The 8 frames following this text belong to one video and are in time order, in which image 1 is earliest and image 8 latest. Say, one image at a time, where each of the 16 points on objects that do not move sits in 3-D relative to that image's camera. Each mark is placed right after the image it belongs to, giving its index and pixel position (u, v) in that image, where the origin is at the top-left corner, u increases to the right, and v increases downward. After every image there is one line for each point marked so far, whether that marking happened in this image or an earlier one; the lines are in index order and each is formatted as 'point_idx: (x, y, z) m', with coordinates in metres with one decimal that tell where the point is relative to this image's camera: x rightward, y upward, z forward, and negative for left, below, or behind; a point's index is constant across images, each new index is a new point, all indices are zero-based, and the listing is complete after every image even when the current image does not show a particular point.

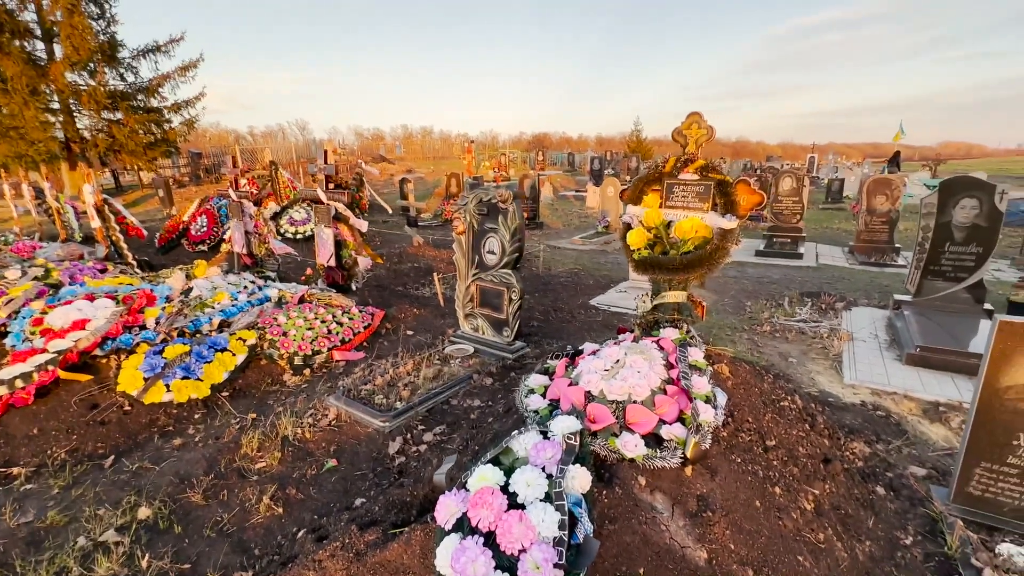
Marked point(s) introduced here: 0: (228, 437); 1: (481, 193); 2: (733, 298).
0: (-2.3, -1.2, +3.7) m
1: (-0.3, +1.0, +4.9) m
2: (+3.5, -0.2, +7.4) m
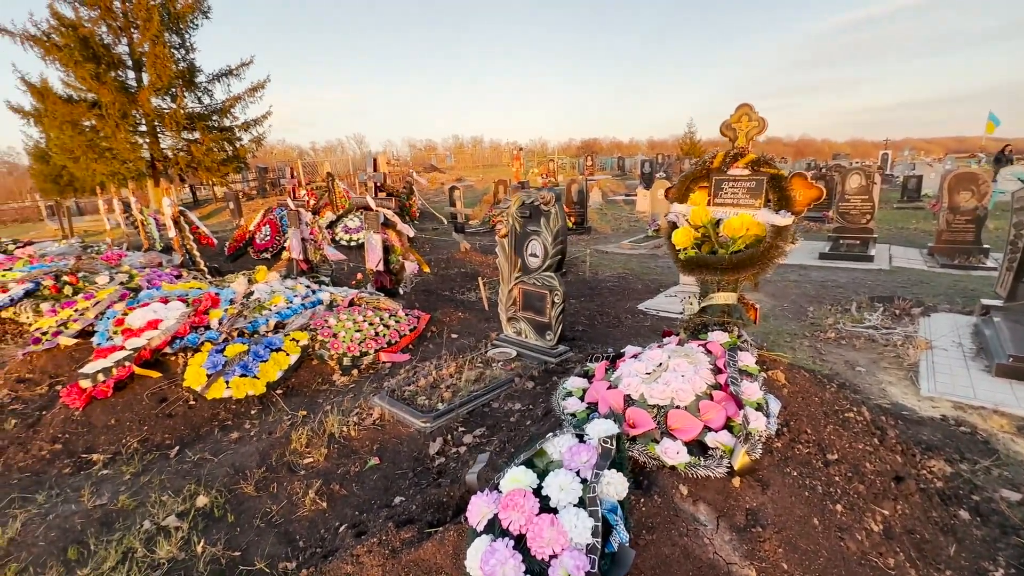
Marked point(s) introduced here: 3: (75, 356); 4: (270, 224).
0: (-1.9, -1.2, +3.9) m
1: (+0.1, +1.0, +4.9) m
2: (+4.2, -0.3, +7.0) m
3: (-5.1, -0.8, +5.4) m
4: (-6.7, +1.7, +12.7) m
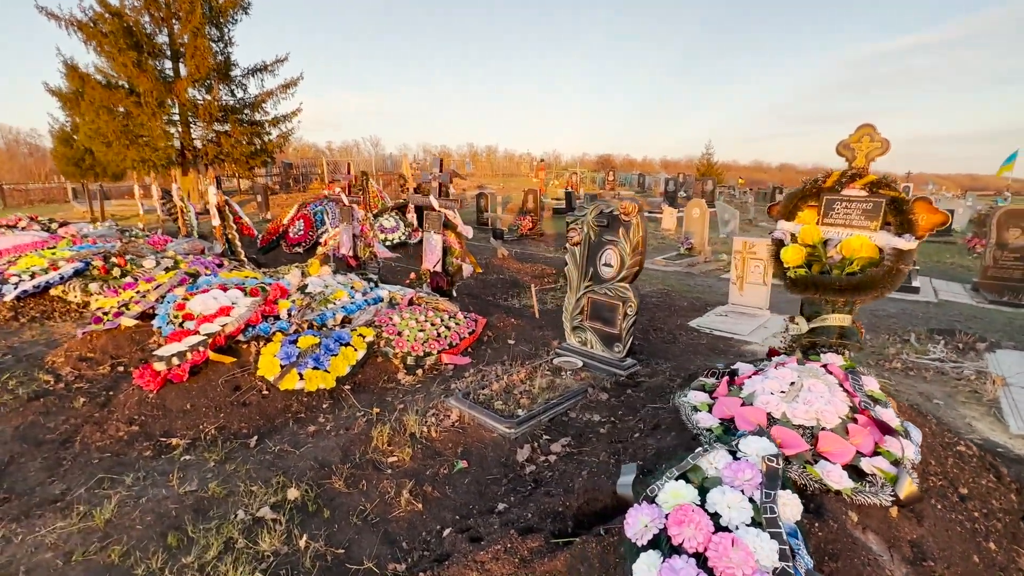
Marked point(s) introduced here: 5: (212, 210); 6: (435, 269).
0: (-1.3, -1.2, +3.8) m
1: (+0.9, +0.9, +4.9) m
2: (+4.9, -0.6, +6.9) m
3: (-4.3, -0.6, +5.4) m
4: (-5.7, +1.9, +12.7) m
5: (-6.1, +1.6, +9.6) m
6: (-1.0, +0.2, +6.3) m
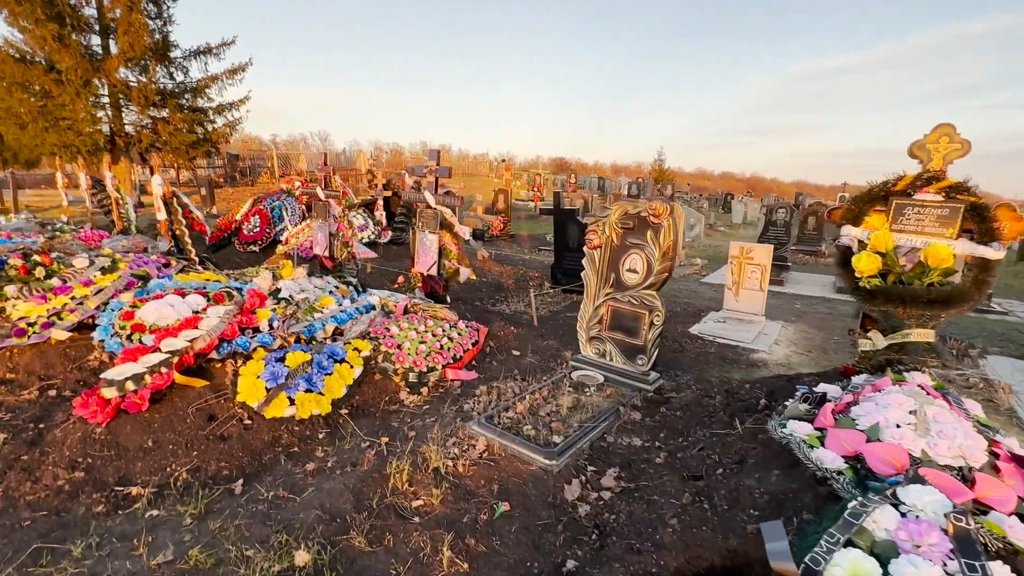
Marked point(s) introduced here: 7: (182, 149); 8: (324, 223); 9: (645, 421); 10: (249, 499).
0: (-1.0, -1.2, +3.2) m
1: (+1.1, +0.8, +4.5) m
2: (+4.9, -0.7, +6.9) m
3: (-4.2, -0.6, +4.4) m
4: (-6.3, +1.8, +11.6) m
5: (-6.4, +1.6, +8.4) m
6: (-1.0, +0.2, +5.7) m
7: (-12.1, +5.1, +17.1) m
8: (-2.7, +1.0, +6.9) m
9: (+1.1, -1.1, +3.9) m
10: (-1.6, -1.3, +2.9) m
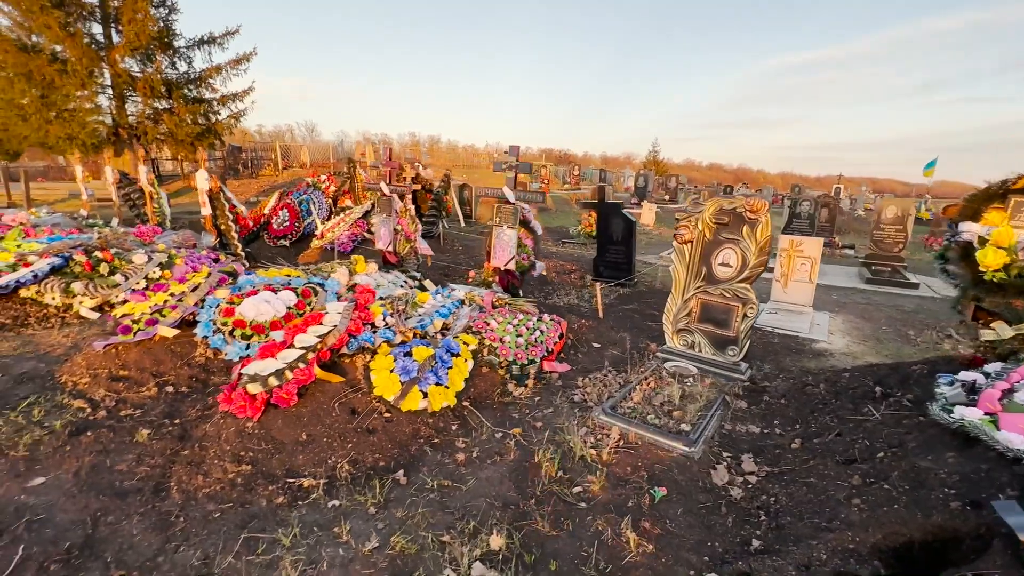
0: (0.0, -1.2, +3.4) m
1: (+2.1, +0.9, +4.6) m
2: (+5.8, -0.6, +7.1) m
3: (-3.2, -0.6, +4.5) m
4: (-5.5, +2.0, +11.5) m
5: (-5.5, +1.6, +8.4) m
6: (-0.1, +0.3, +5.8) m
7: (-11.5, +5.3, +16.8) m
8: (-1.8, +1.0, +6.9) m
9: (+2.1, -1.1, +4.0) m
10: (-0.6, -1.3, +3.0) m
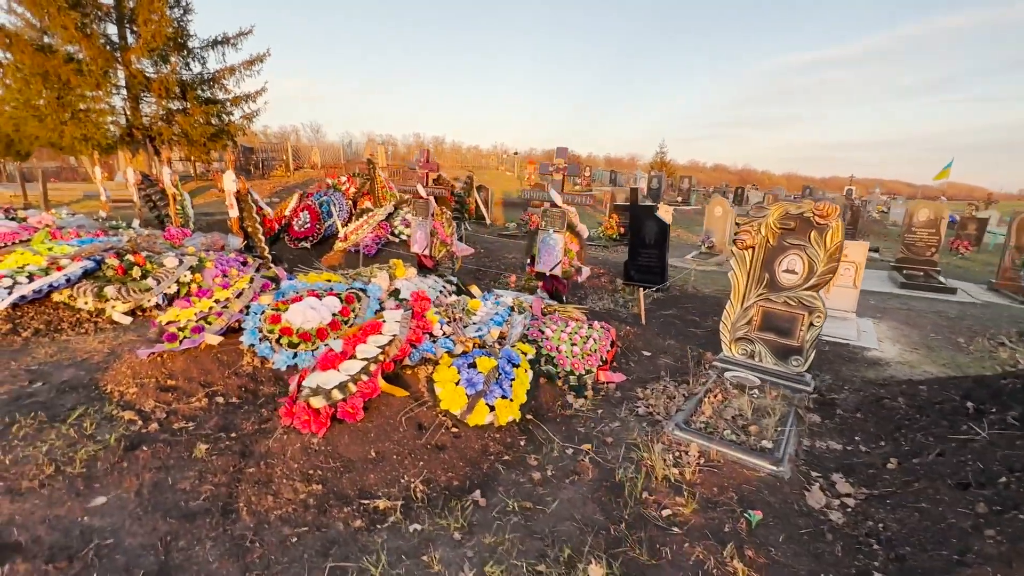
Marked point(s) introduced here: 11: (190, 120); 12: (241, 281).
0: (+0.5, -1.3, +3.2) m
1: (+2.6, +0.8, +4.4) m
2: (+6.3, -0.7, +6.9) m
3: (-2.7, -0.7, +4.3) m
4: (-4.9, +1.9, +11.4) m
5: (-5.0, +1.6, +8.3) m
6: (+0.5, +0.2, +5.7) m
7: (-10.8, +5.3, +16.8) m
8: (-1.3, +1.0, +6.8) m
9: (+2.6, -1.1, +3.9) m
10: (-0.1, -1.3, +2.8) m
11: (-11.6, +6.1, +17.1) m
12: (-2.9, +0.1, +4.9) m
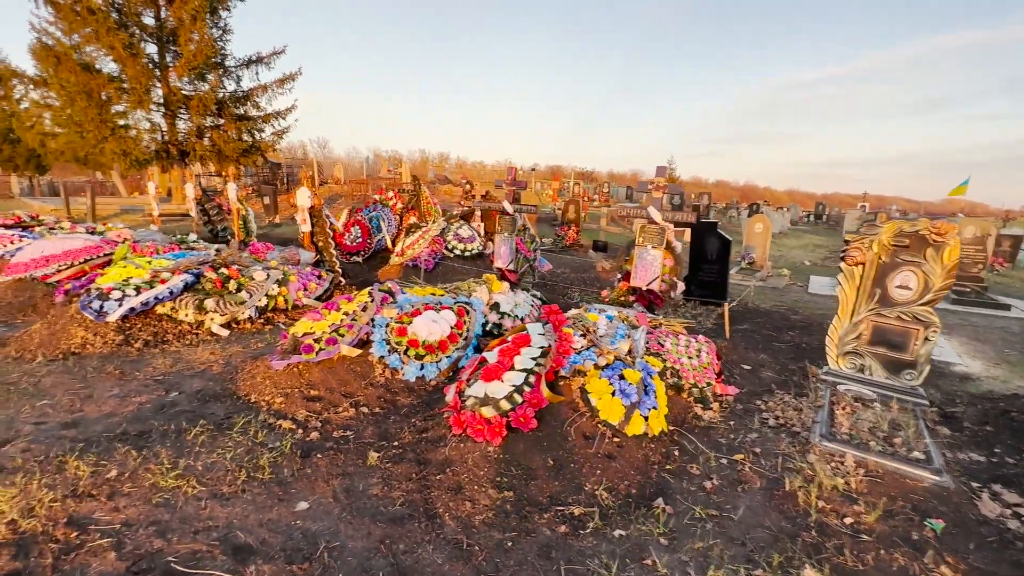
0: (+1.7, -1.4, +3.3) m
1: (+3.8, +0.6, +4.6) m
2: (+7.5, -0.9, +7.0) m
3: (-1.5, -0.8, +4.5) m
4: (-3.7, +1.6, +11.6) m
5: (-3.8, +1.3, +8.5) m
6: (+1.7, 0.0, +5.8) m
7: (-9.6, +4.8, +17.1) m
8: (-0.1, +0.8, +6.9) m
9: (+3.8, -1.3, +4.0) m
10: (+1.1, -1.4, +2.9) m
11: (-10.3, +5.6, +17.5) m
12: (-1.7, -0.1, +5.1) m
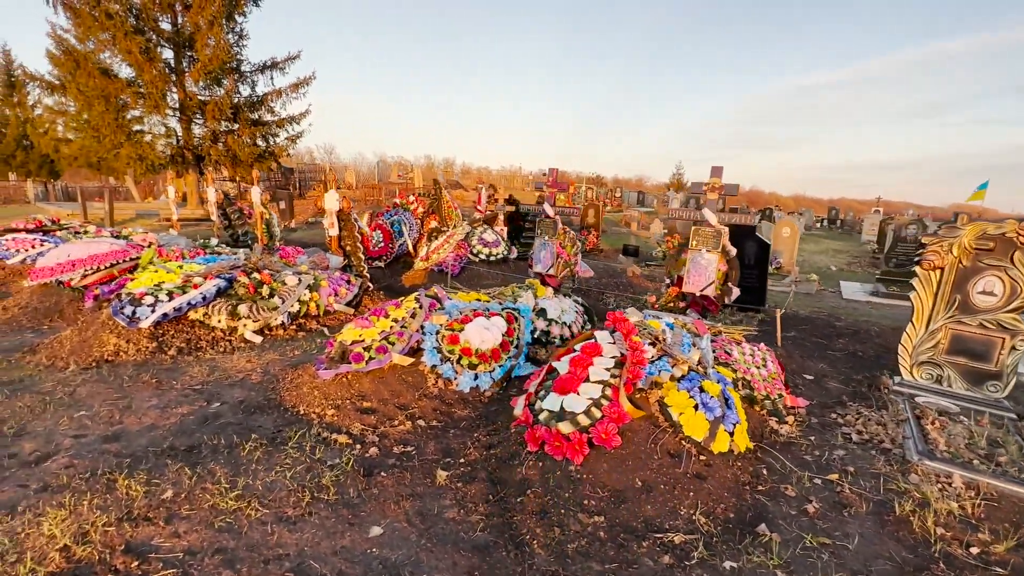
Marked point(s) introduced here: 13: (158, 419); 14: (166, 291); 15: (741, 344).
0: (+2.3, -1.4, +3.0) m
1: (+4.4, +0.6, +4.3) m
2: (+8.1, -1.0, +6.7) m
3: (-1.0, -0.8, +4.2) m
4: (-3.1, +1.4, +11.4) m
5: (-3.2, +1.3, +8.3) m
6: (+2.2, -0.1, +5.6) m
7: (-8.9, +4.6, +17.0) m
8: (+0.5, +0.7, +6.7) m
9: (+4.4, -1.3, +3.7) m
10: (+1.6, -1.5, +2.7) m
11: (-9.7, +5.4, +17.4) m
12: (-1.1, -0.1, +4.8) m
13: (-3.0, -1.1, +4.0) m
14: (-4.4, 0.0, +6.0) m
15: (+2.3, -0.6, +4.8) m
